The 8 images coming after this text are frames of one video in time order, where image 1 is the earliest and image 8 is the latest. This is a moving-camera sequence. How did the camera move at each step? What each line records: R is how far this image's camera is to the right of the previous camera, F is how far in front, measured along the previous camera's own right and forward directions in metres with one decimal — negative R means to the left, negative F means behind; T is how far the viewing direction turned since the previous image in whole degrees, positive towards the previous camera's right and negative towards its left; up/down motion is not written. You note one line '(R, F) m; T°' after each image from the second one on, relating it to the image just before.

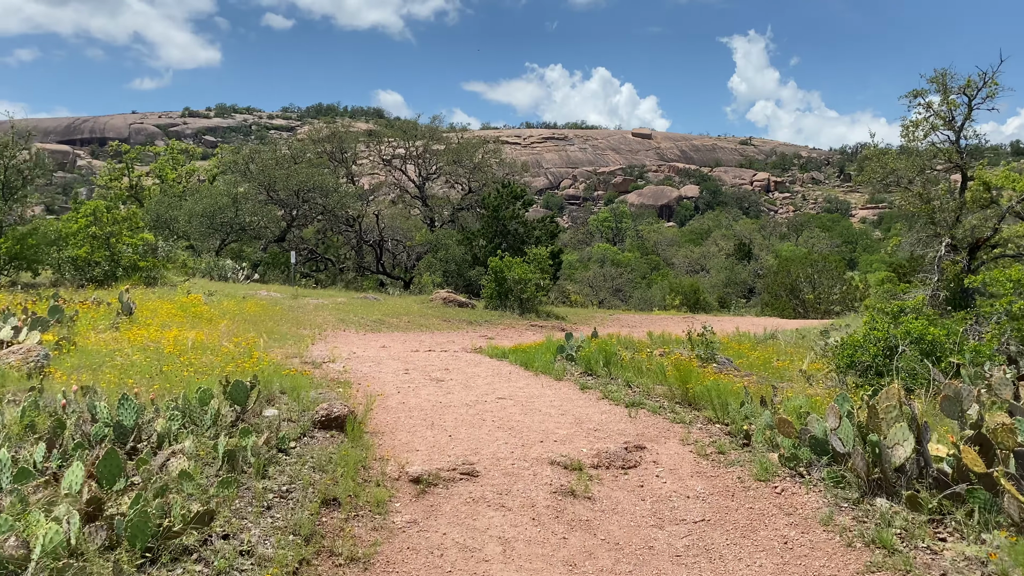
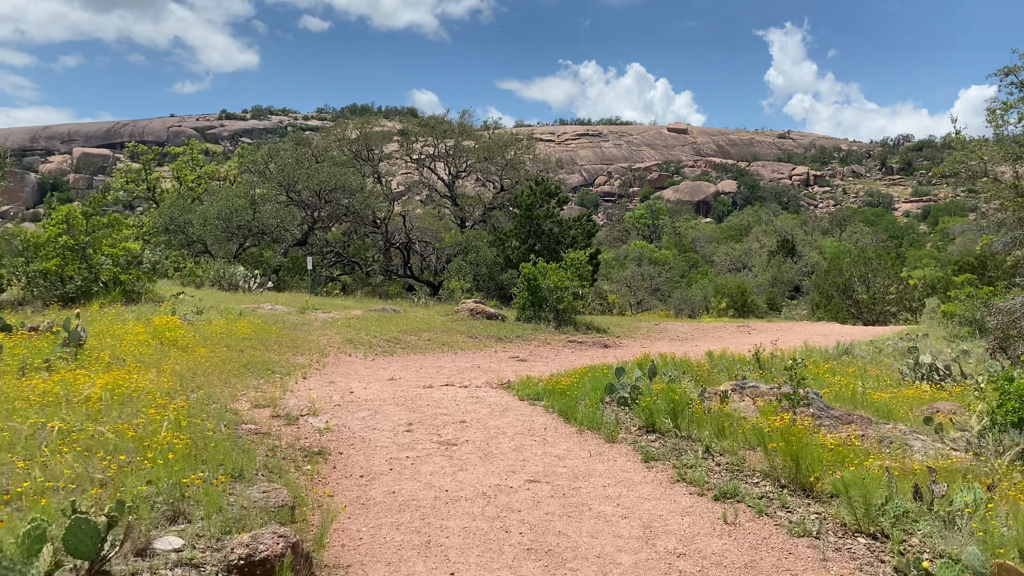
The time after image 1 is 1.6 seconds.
(0.0, +1.7) m; -2°
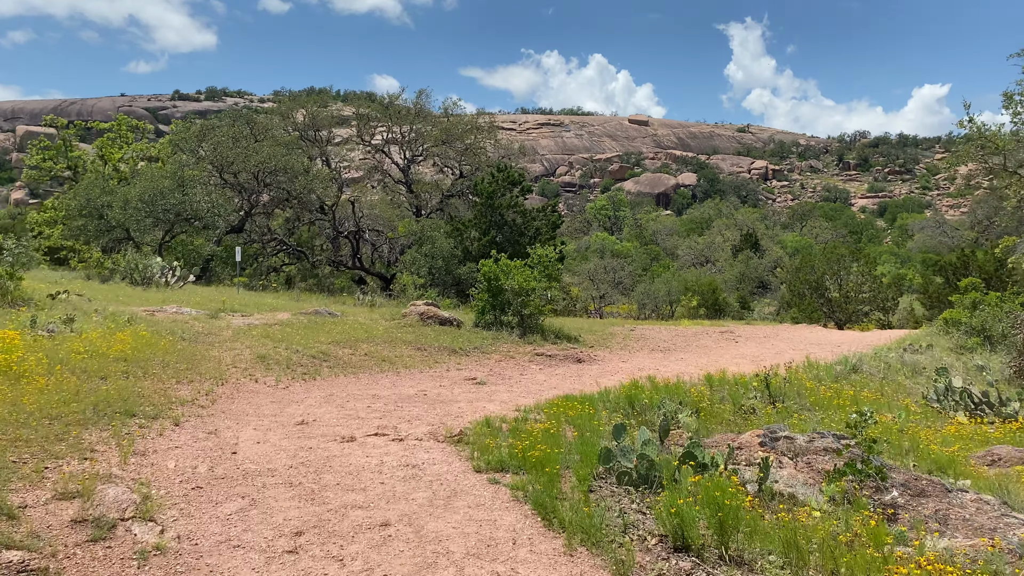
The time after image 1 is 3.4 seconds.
(0.0, +2.0) m; +3°
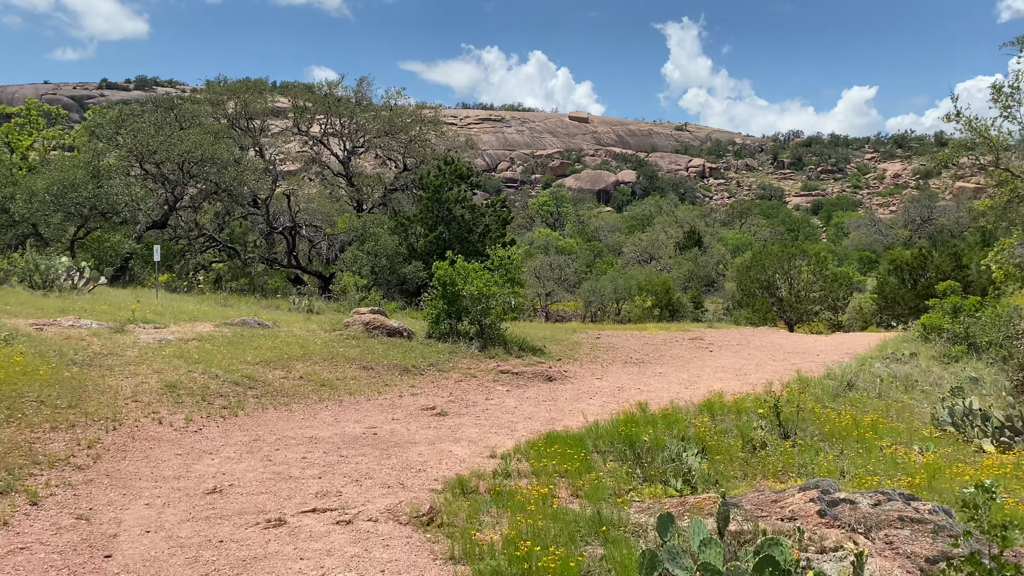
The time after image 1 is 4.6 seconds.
(-0.2, +1.4) m; +4°
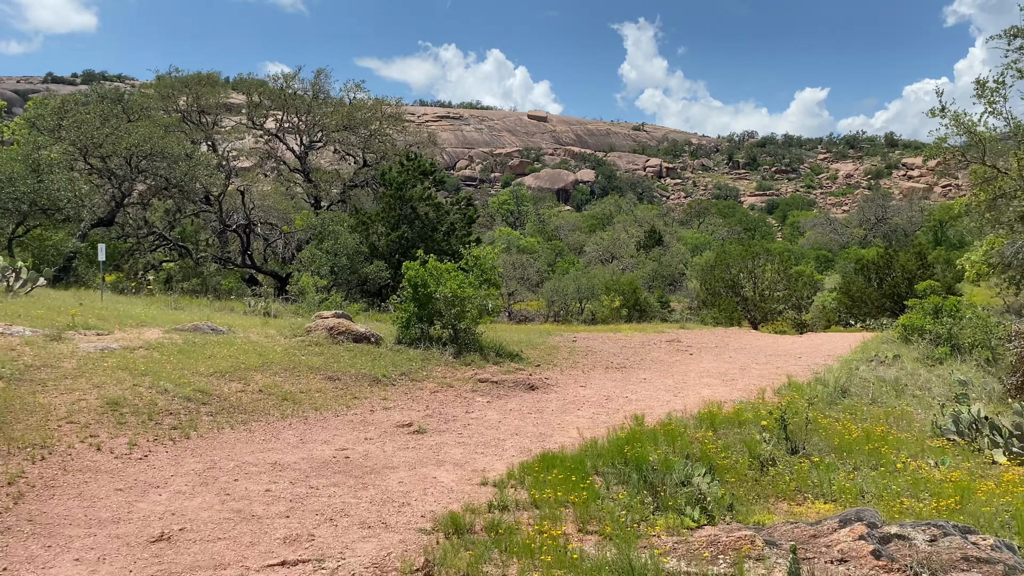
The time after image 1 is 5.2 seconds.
(-0.2, +0.7) m; +3°
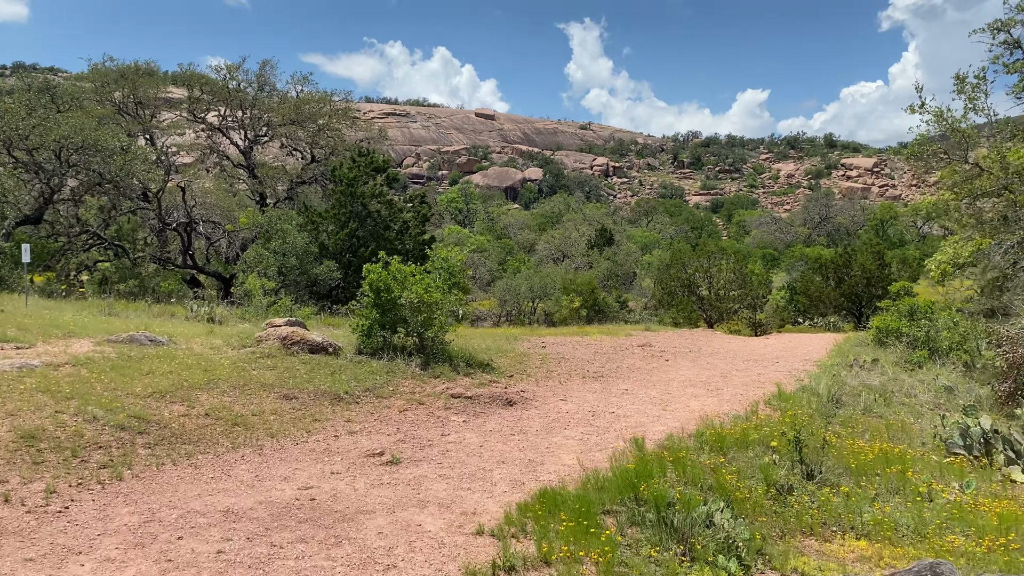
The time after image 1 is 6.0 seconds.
(-0.3, +0.8) m; +4°
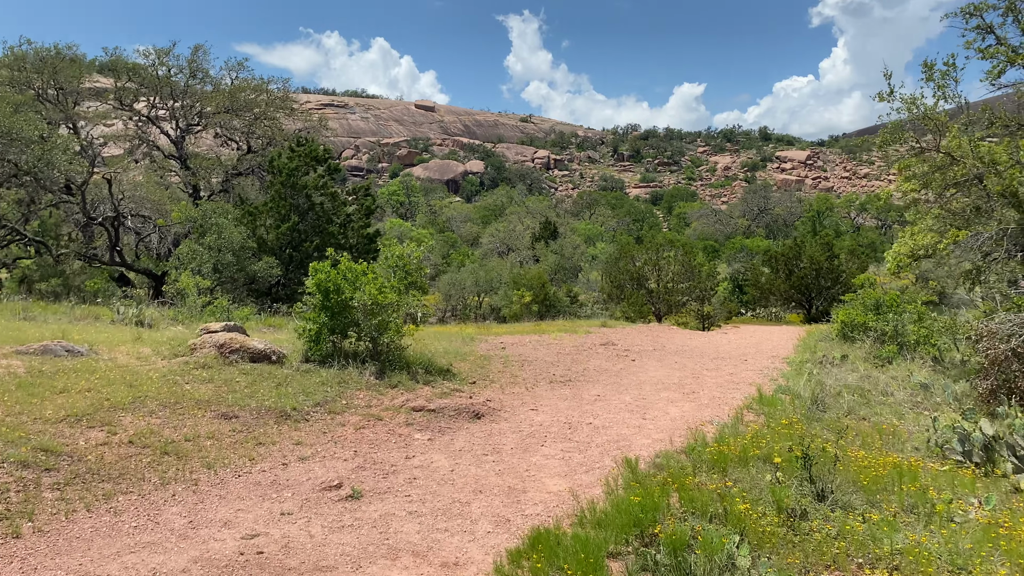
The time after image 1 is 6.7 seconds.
(-0.2, +0.7) m; +4°
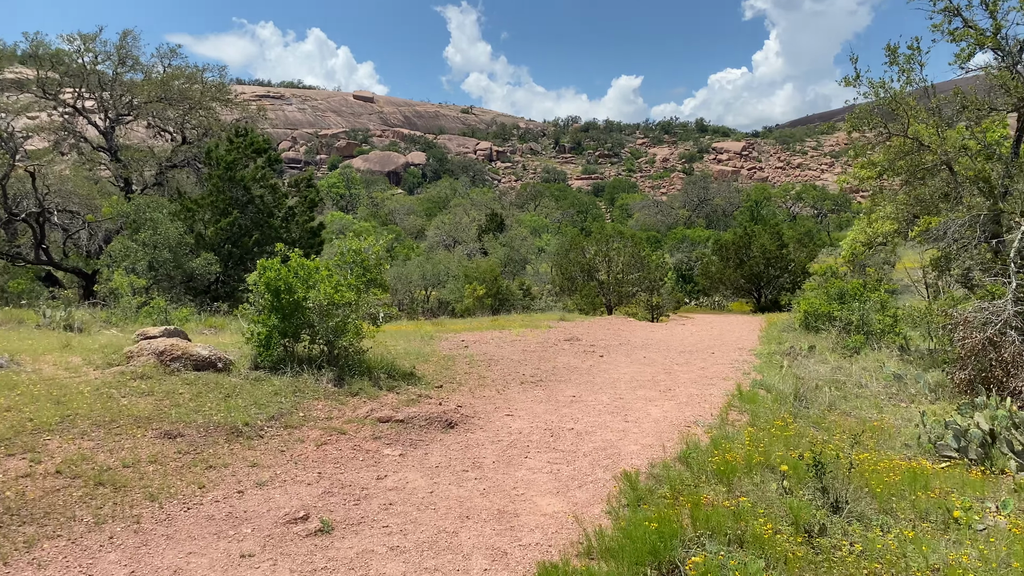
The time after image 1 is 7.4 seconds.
(-0.2, +0.6) m; +4°
